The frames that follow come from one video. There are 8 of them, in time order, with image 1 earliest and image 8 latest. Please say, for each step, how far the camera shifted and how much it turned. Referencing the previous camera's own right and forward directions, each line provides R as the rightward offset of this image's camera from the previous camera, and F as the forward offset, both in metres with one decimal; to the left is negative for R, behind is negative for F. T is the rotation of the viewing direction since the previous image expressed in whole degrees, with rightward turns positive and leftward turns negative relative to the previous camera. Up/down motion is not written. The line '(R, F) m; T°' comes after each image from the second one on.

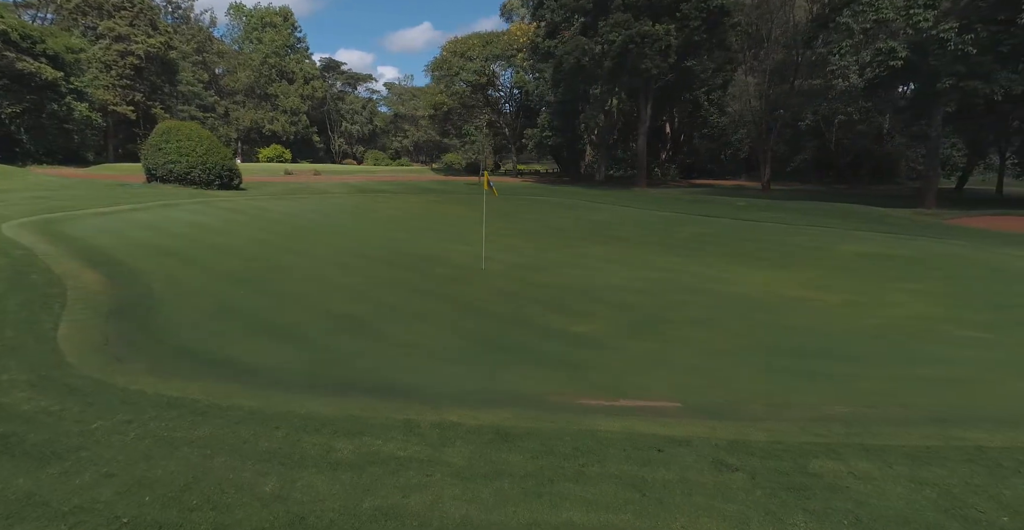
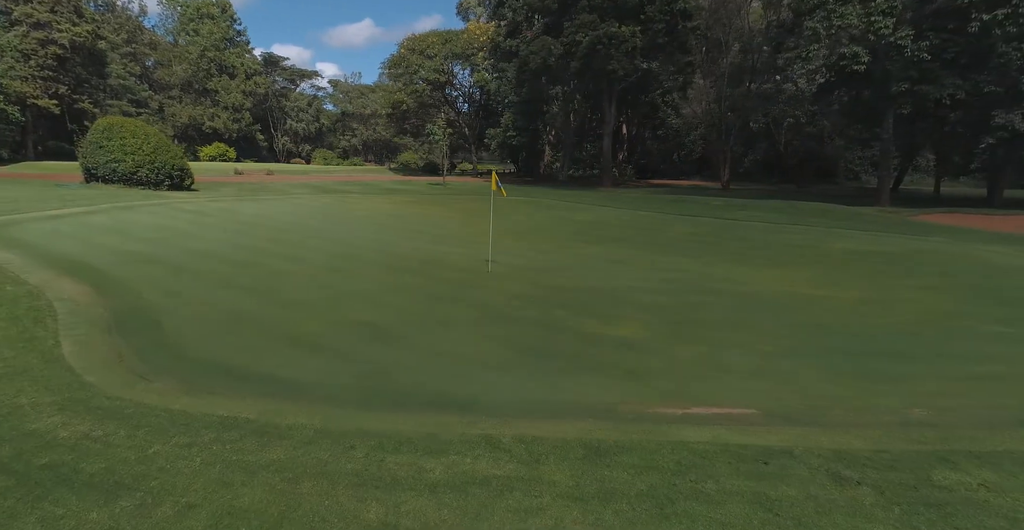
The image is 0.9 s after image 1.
(-0.4, +0.1) m; +2°
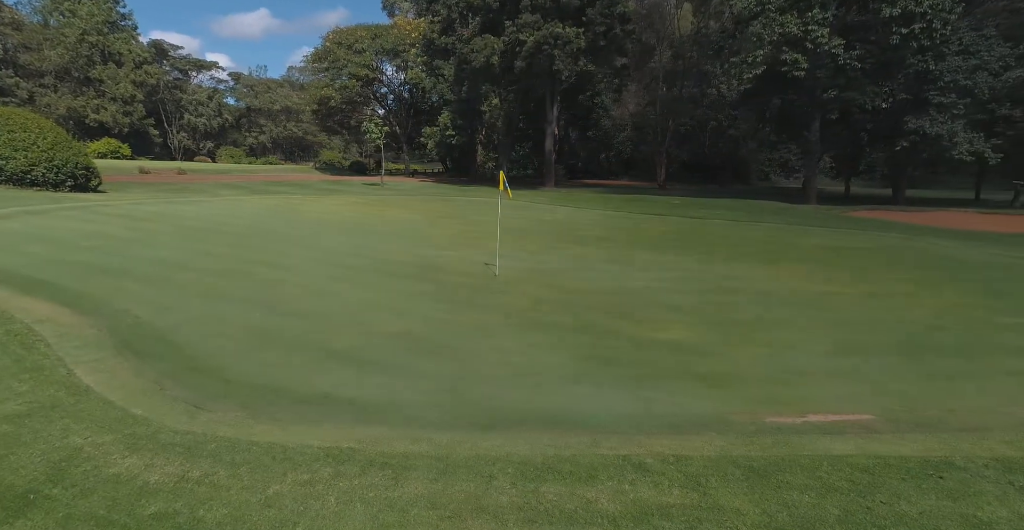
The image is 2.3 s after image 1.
(-0.7, +0.2) m; +4°
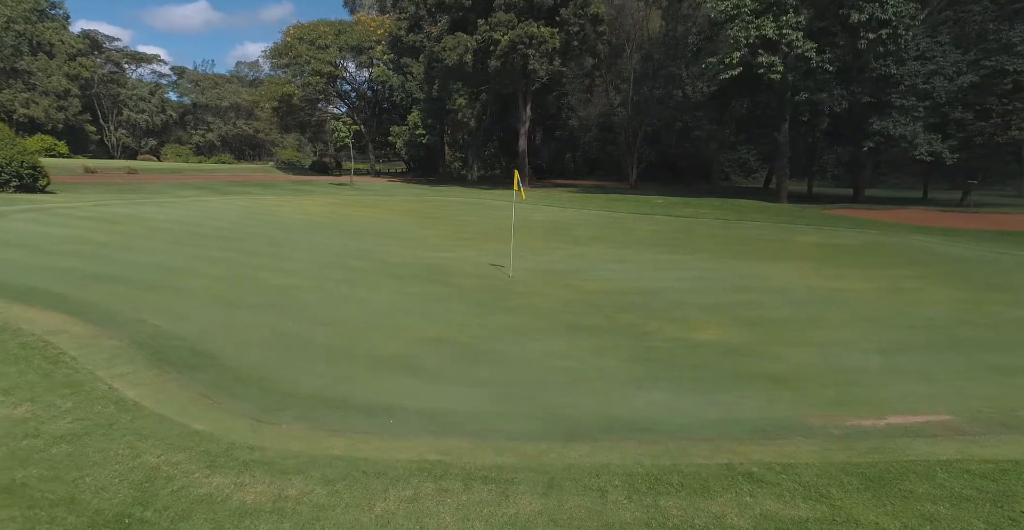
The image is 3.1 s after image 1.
(-0.4, +0.1) m; +1°
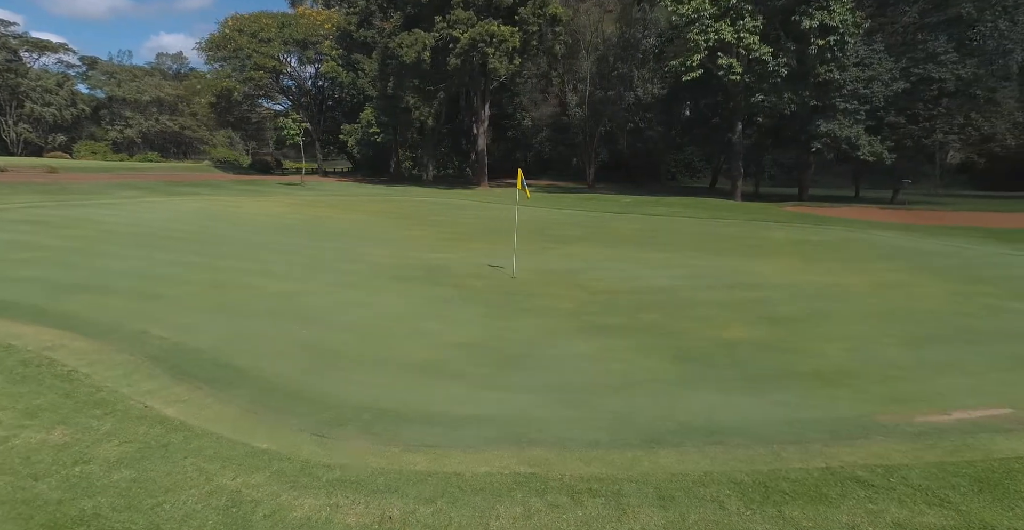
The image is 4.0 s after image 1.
(-0.5, +0.1) m; +3°
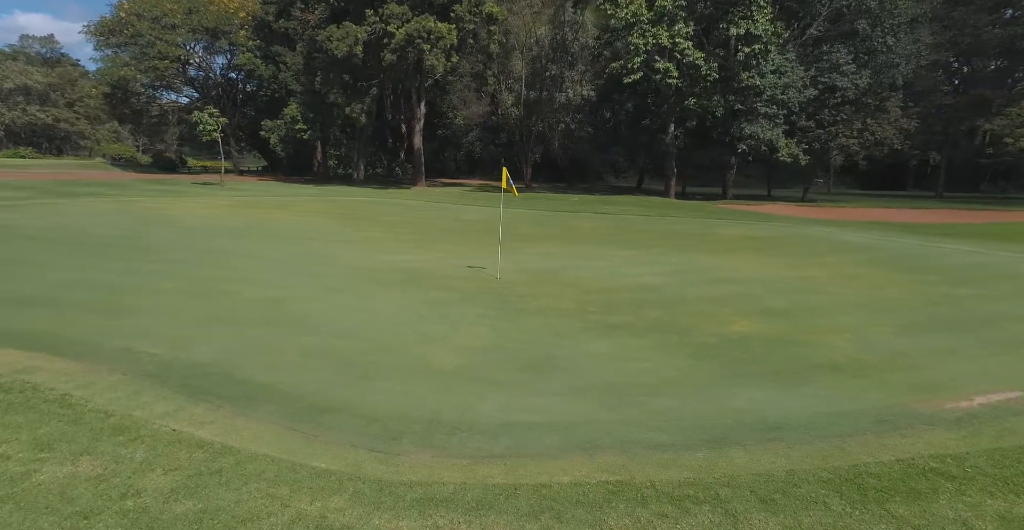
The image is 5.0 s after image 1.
(-0.5, +0.1) m; +5°
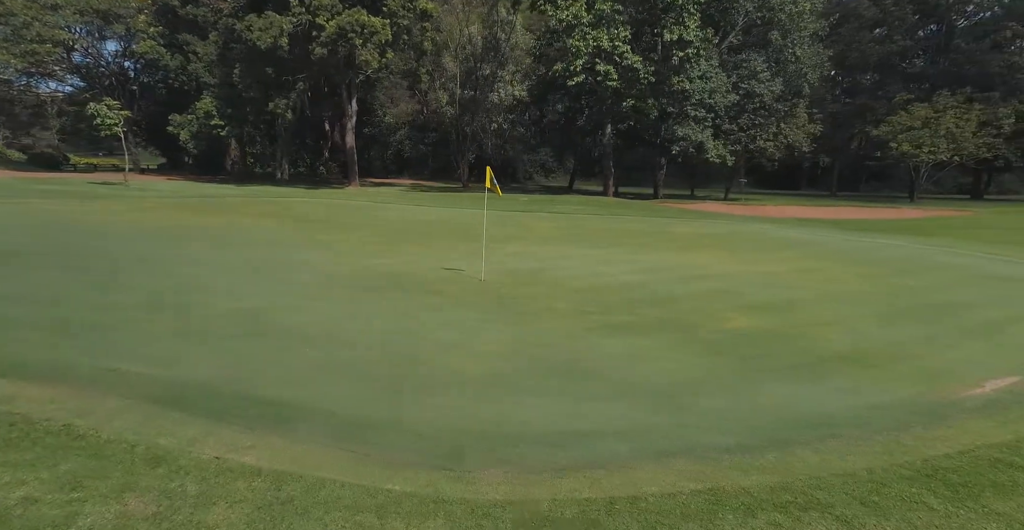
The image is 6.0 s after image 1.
(-0.5, +0.1) m; +5°
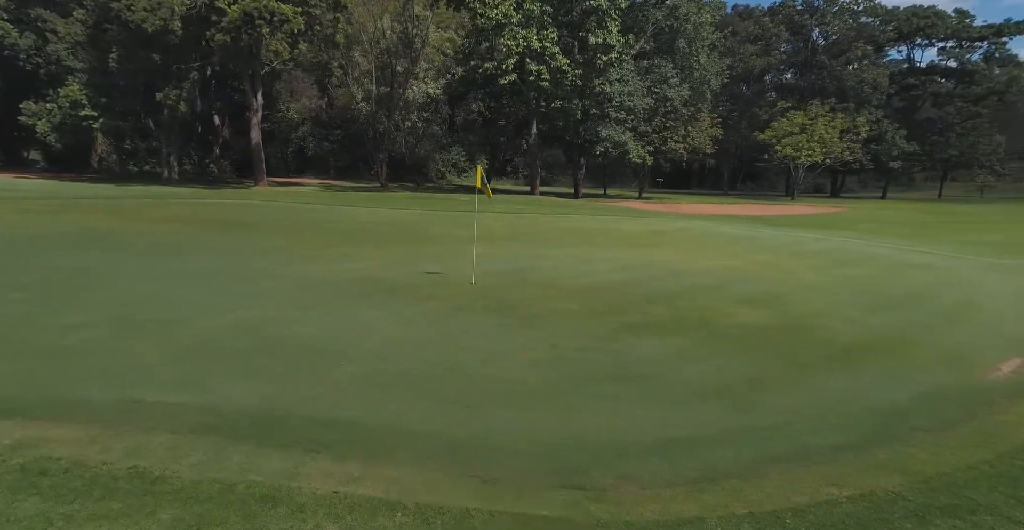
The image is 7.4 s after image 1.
(-0.8, +0.1) m; +6°
